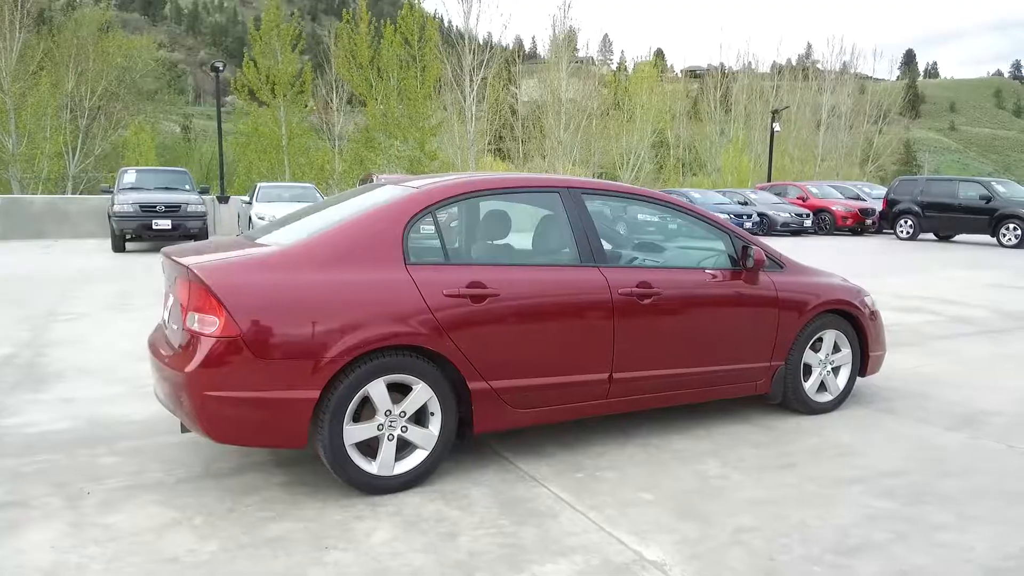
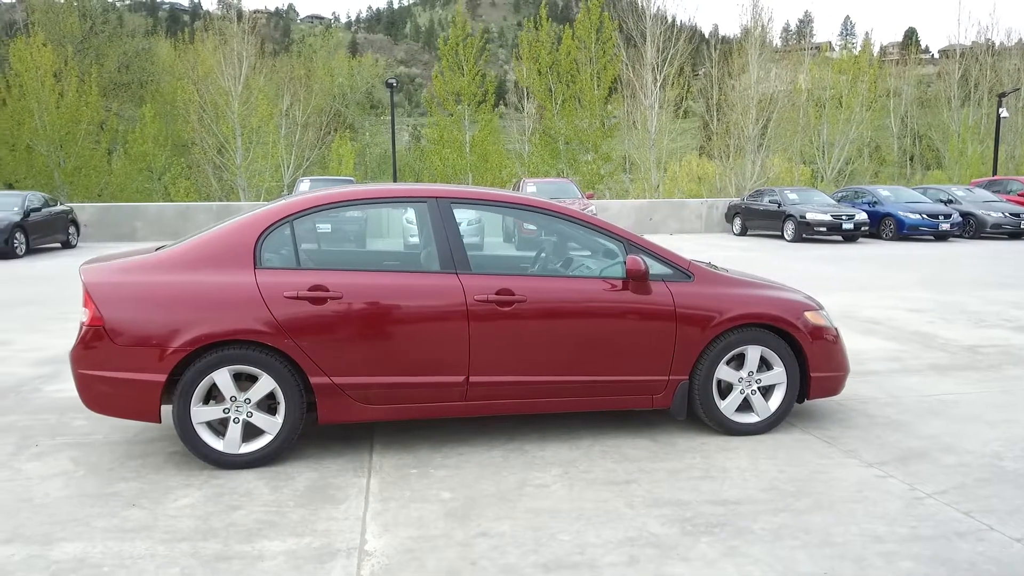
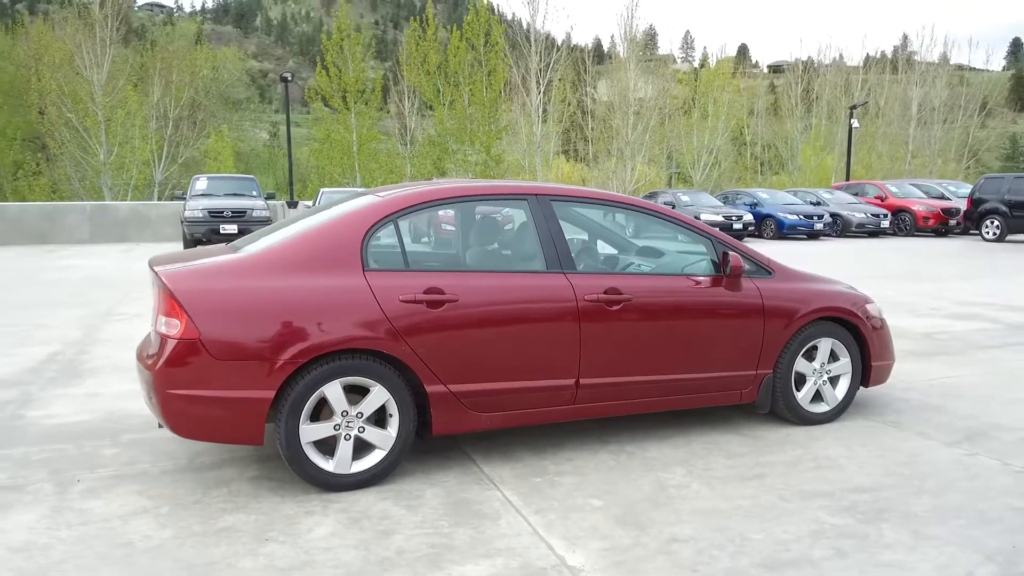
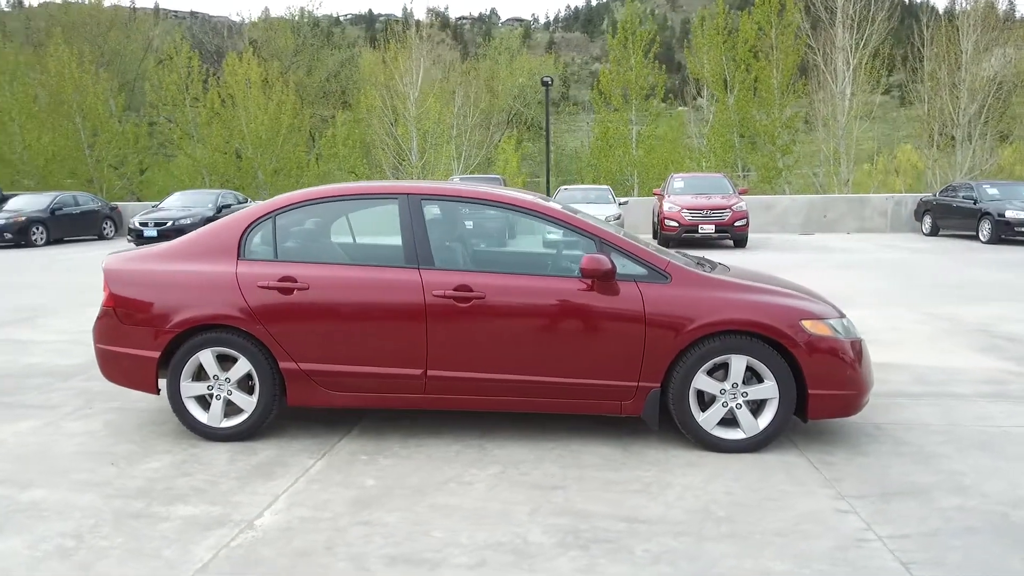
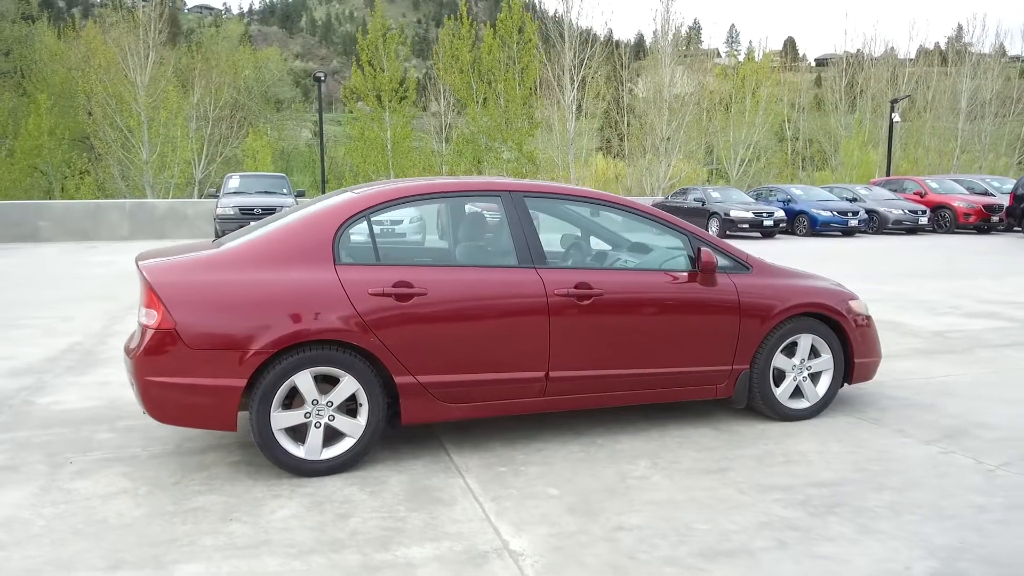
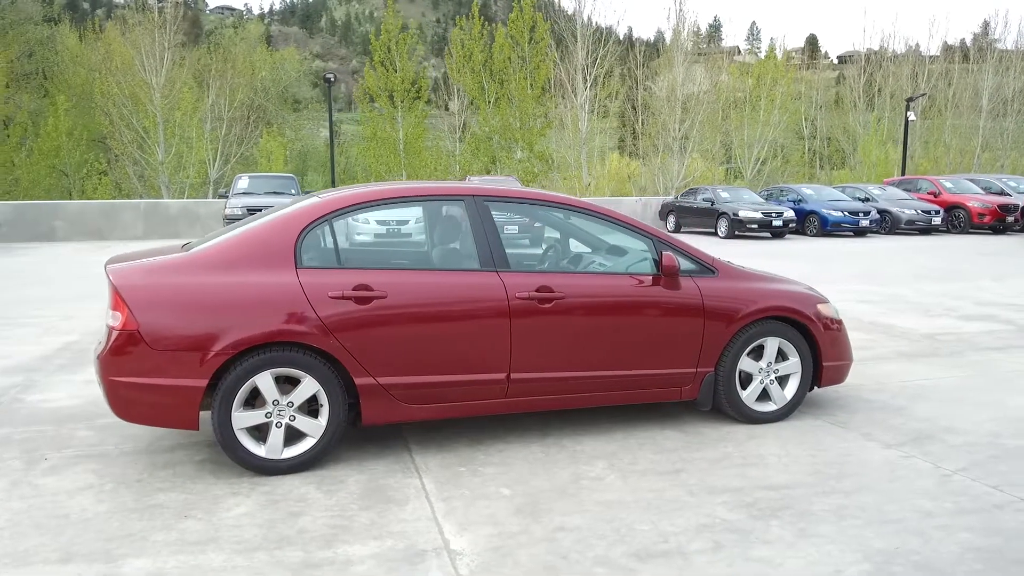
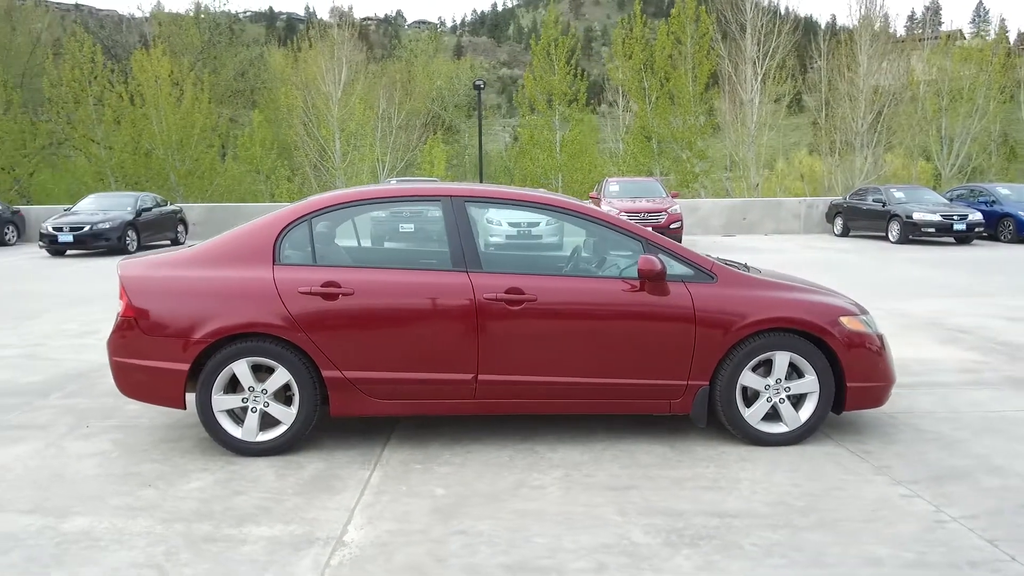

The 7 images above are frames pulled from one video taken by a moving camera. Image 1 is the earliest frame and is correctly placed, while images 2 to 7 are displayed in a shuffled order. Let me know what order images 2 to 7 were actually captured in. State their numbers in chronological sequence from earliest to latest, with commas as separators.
3, 5, 6, 2, 7, 4
